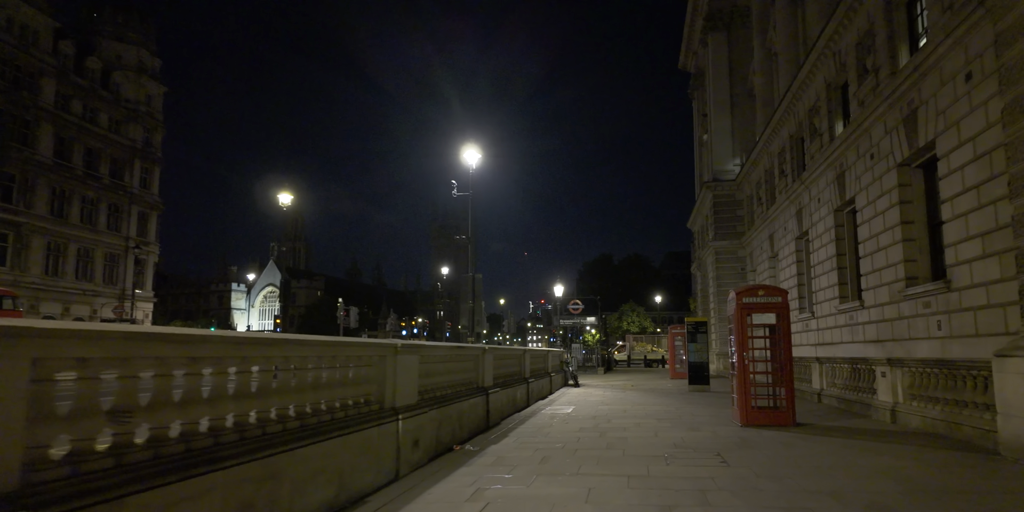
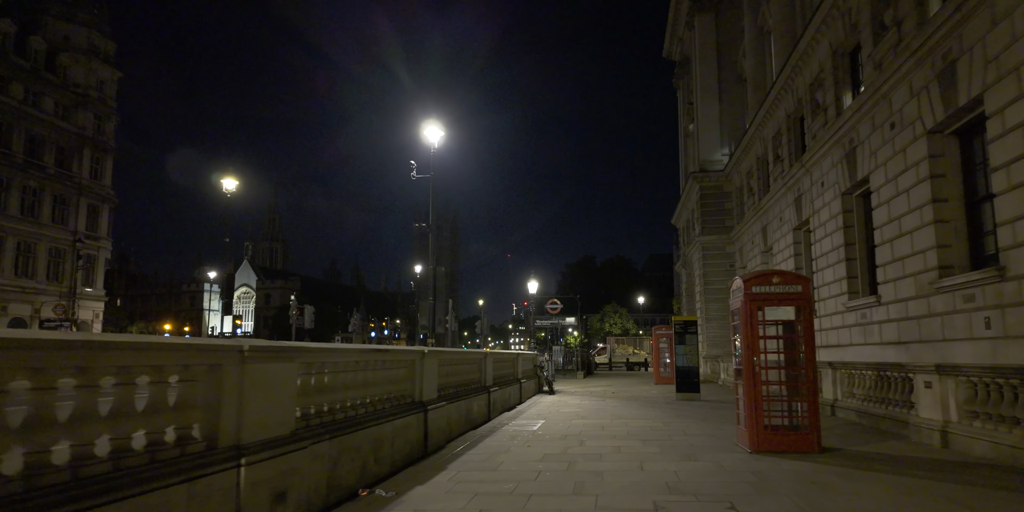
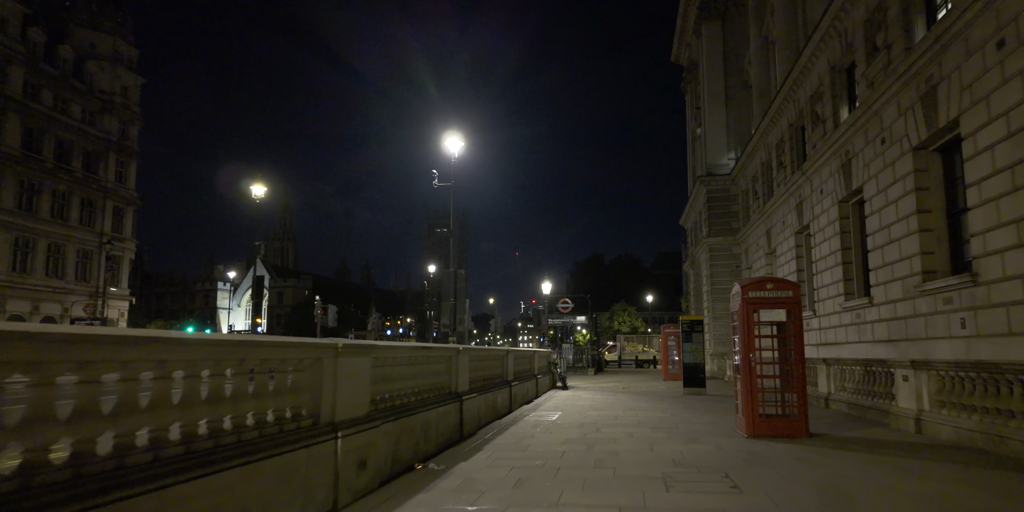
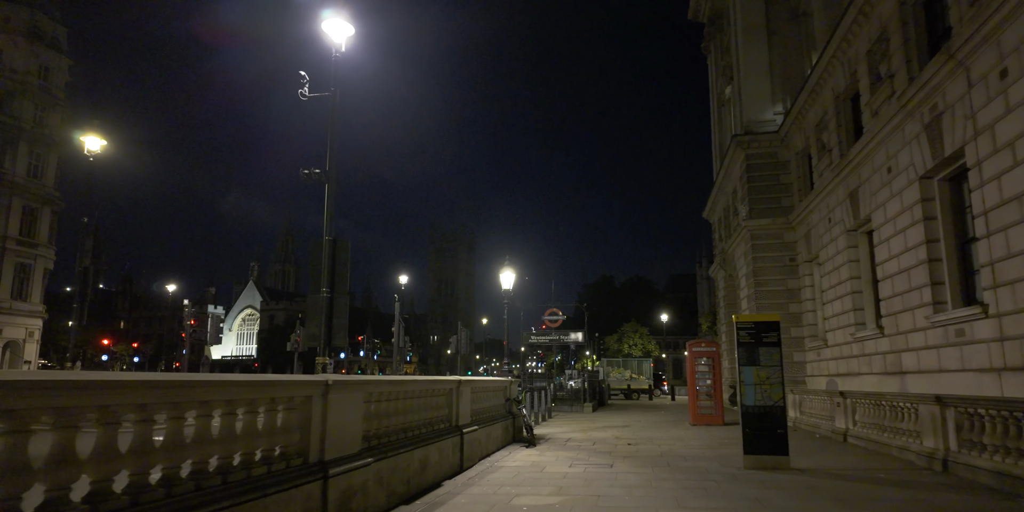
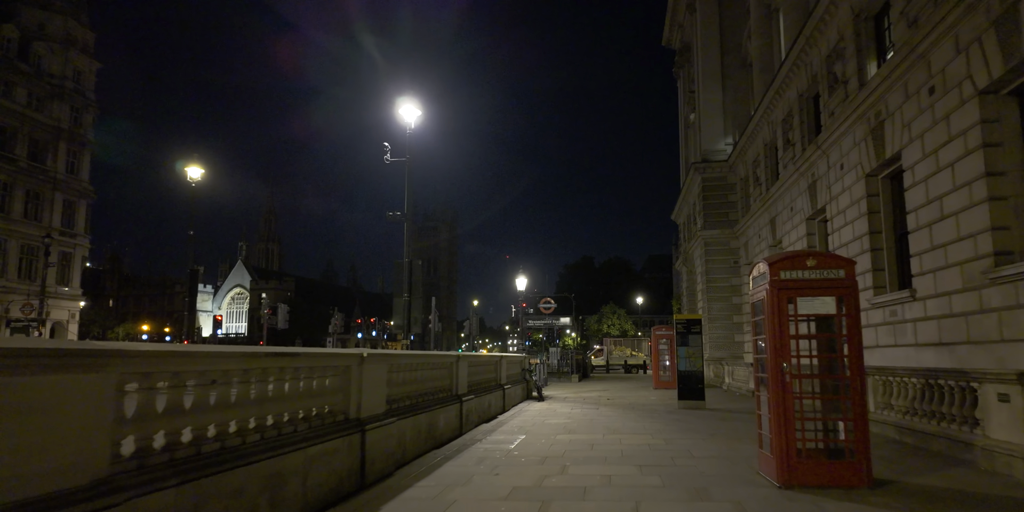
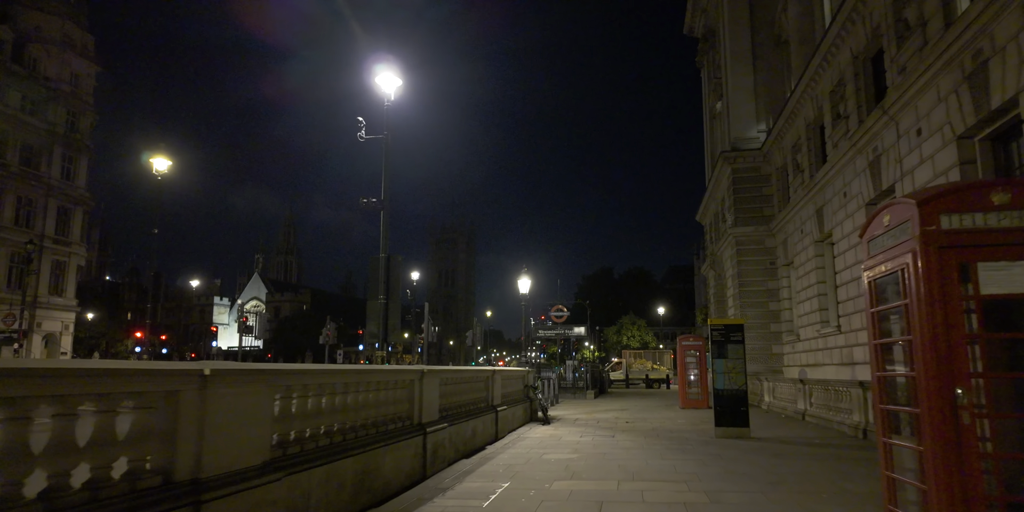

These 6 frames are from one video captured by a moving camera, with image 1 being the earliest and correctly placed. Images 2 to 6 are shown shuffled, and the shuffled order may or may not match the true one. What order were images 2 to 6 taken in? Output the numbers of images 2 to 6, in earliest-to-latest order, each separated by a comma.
3, 2, 5, 6, 4
